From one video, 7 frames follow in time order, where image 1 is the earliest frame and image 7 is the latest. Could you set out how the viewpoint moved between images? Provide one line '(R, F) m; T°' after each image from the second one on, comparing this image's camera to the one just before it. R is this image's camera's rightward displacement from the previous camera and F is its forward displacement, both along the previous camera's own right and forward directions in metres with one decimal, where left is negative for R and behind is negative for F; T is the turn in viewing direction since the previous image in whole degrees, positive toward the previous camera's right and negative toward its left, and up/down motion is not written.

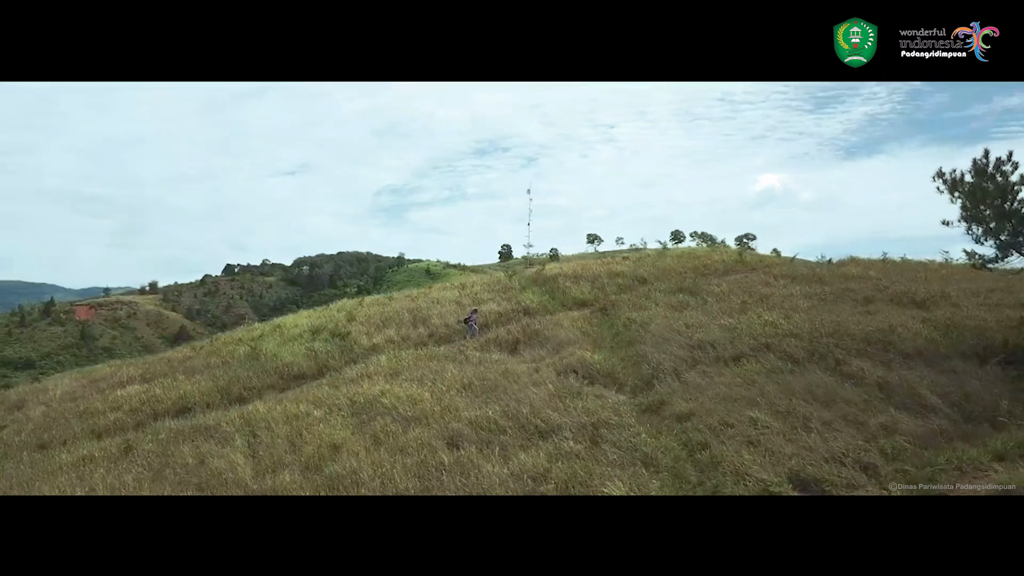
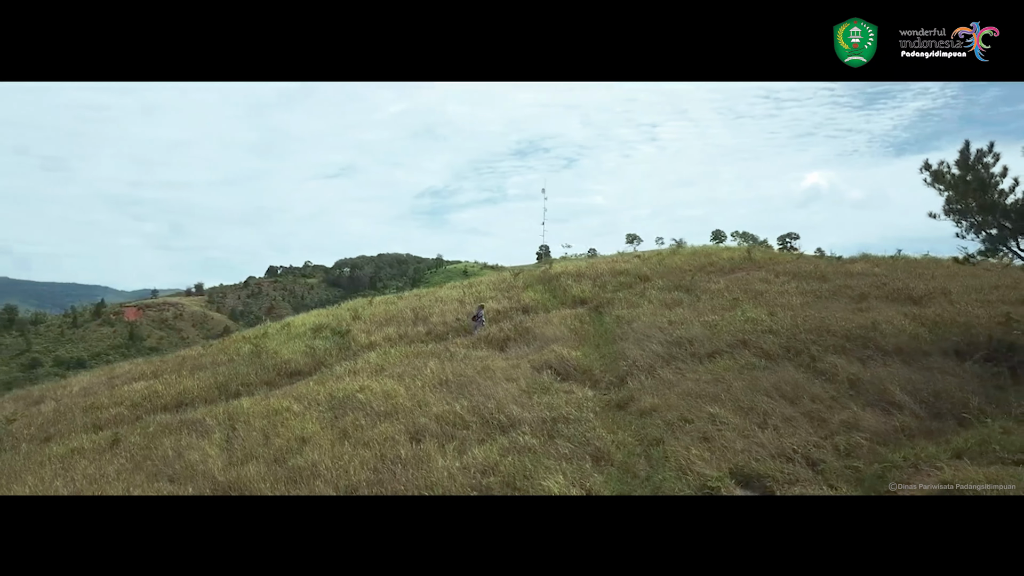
(+0.6, 0.0) m; -3°
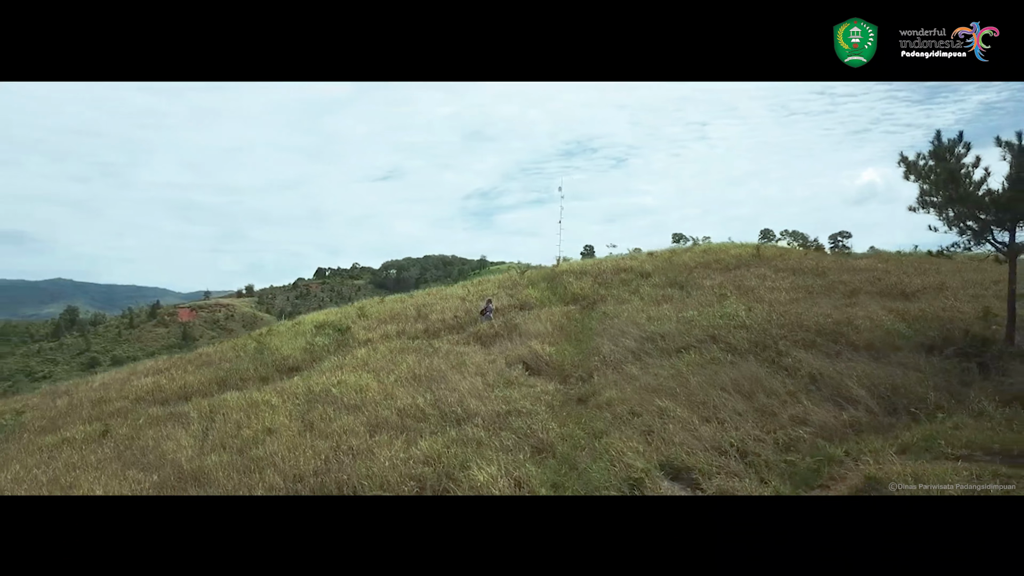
(+0.7, 0.0) m; -3°
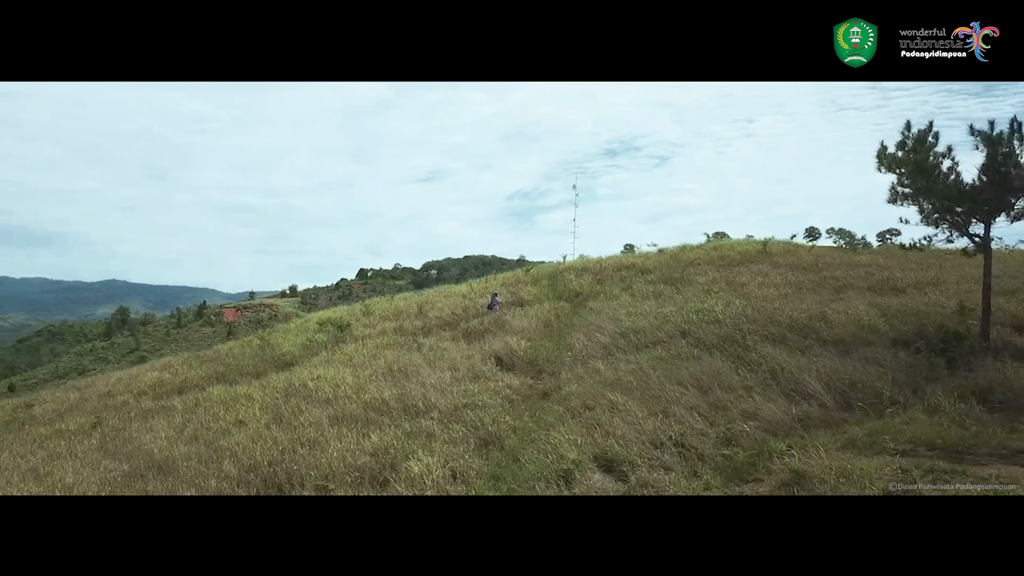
(+0.6, 0.0) m; -3°
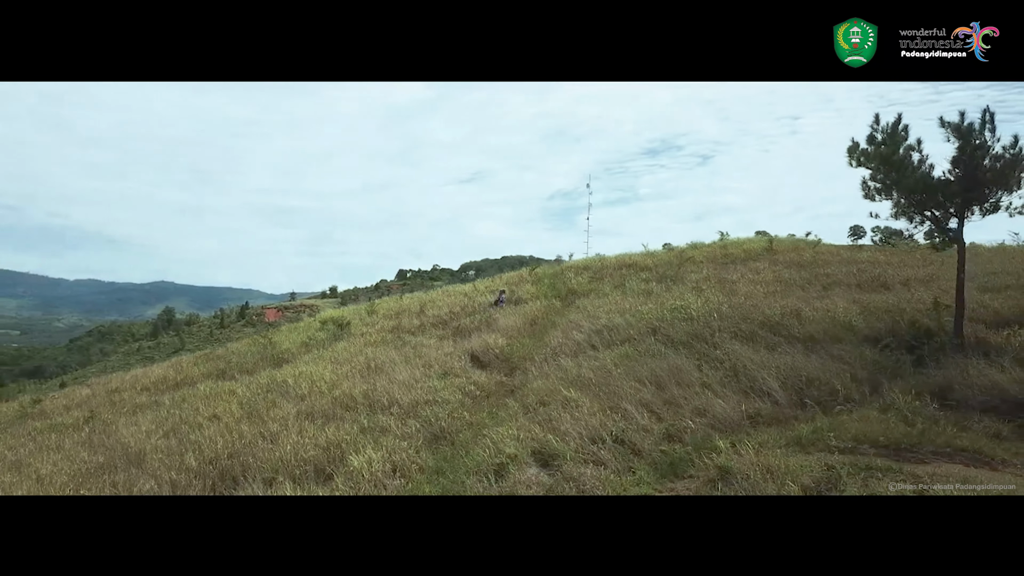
(+0.6, 0.0) m; -3°
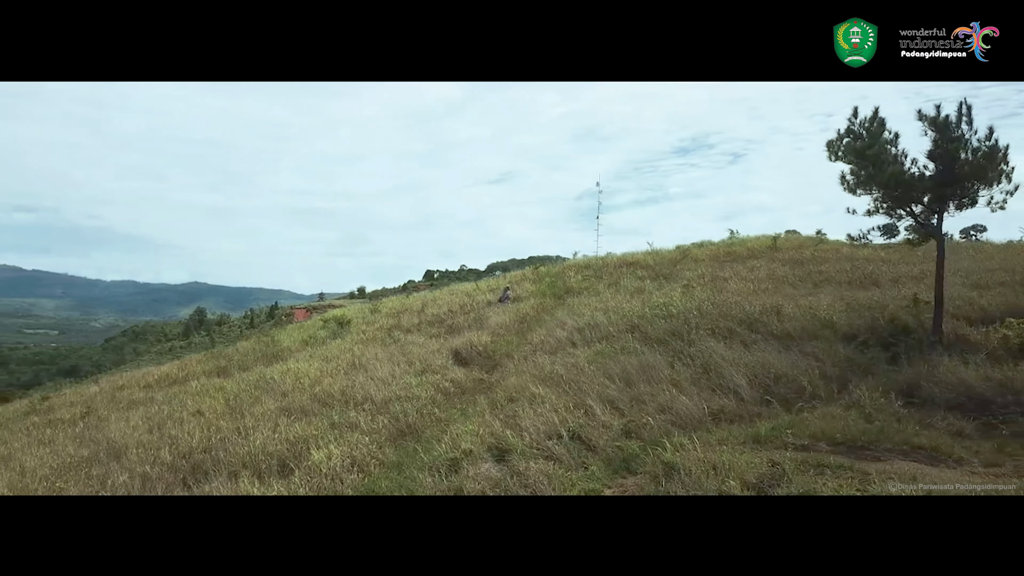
(+0.4, 0.0) m; -2°
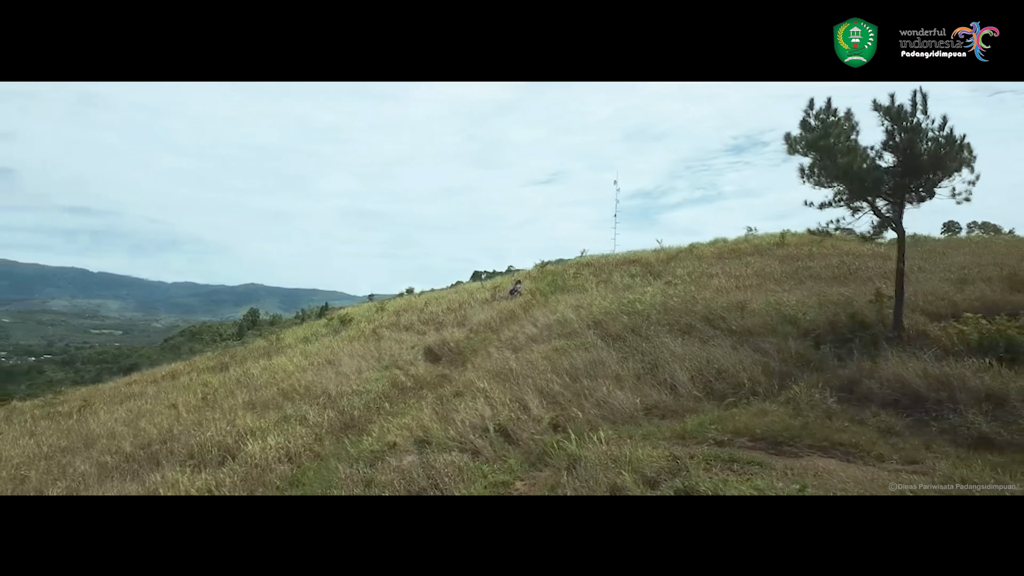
(+0.7, 0.0) m; -4°
